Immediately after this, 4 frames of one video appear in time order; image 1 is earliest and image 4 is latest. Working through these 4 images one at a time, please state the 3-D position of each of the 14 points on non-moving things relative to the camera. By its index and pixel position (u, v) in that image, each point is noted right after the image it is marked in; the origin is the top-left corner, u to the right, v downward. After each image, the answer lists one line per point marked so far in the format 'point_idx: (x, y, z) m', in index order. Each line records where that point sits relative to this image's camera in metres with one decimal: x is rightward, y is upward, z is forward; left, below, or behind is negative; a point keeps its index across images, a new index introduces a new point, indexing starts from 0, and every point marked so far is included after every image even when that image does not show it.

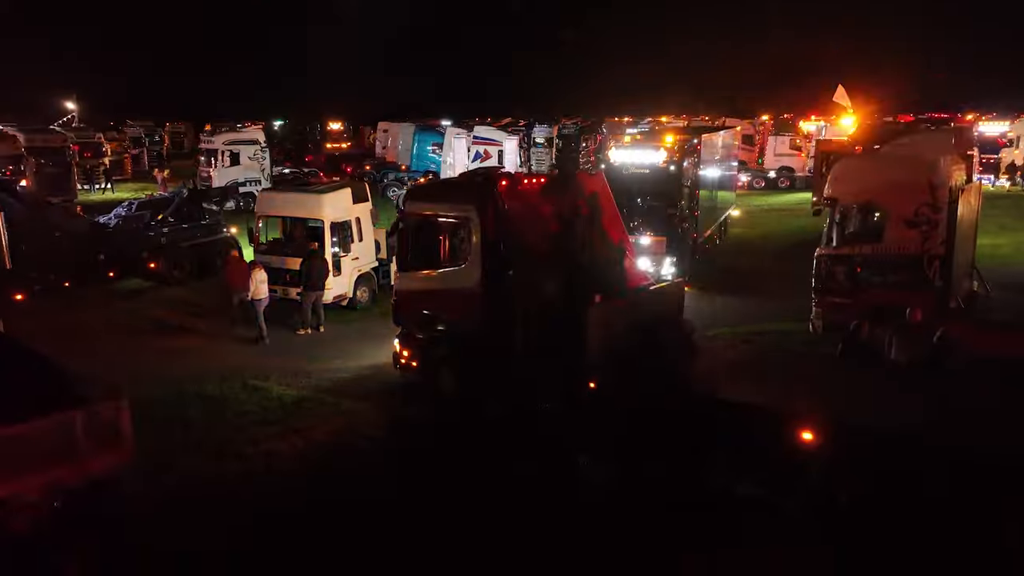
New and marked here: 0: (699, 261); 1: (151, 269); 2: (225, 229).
0: (+2.2, +0.3, +9.0) m
1: (-3.9, +0.2, +8.3) m
2: (-3.4, +0.7, +9.2) m
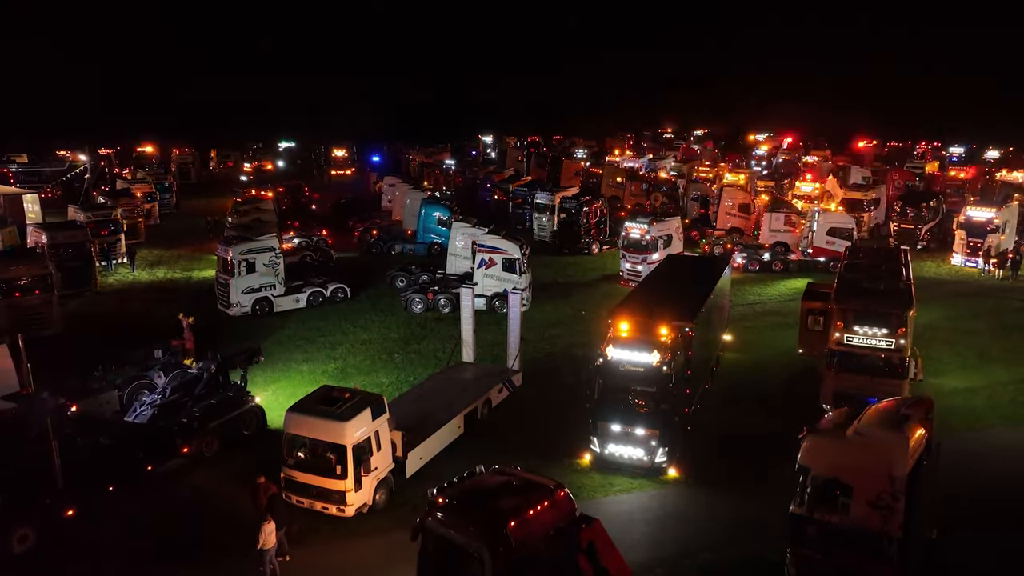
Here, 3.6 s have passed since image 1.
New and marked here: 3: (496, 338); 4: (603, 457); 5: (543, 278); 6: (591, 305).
0: (+2.3, -1.8, +9.7) m
1: (-3.8, -1.9, +9.0) m
2: (-3.4, -1.4, +9.9) m
3: (-0.3, -1.0, +14.3) m
4: (+1.1, -2.0, +9.1) m
5: (+0.8, +0.3, +19.2) m
6: (+1.7, -0.4, +16.5) m
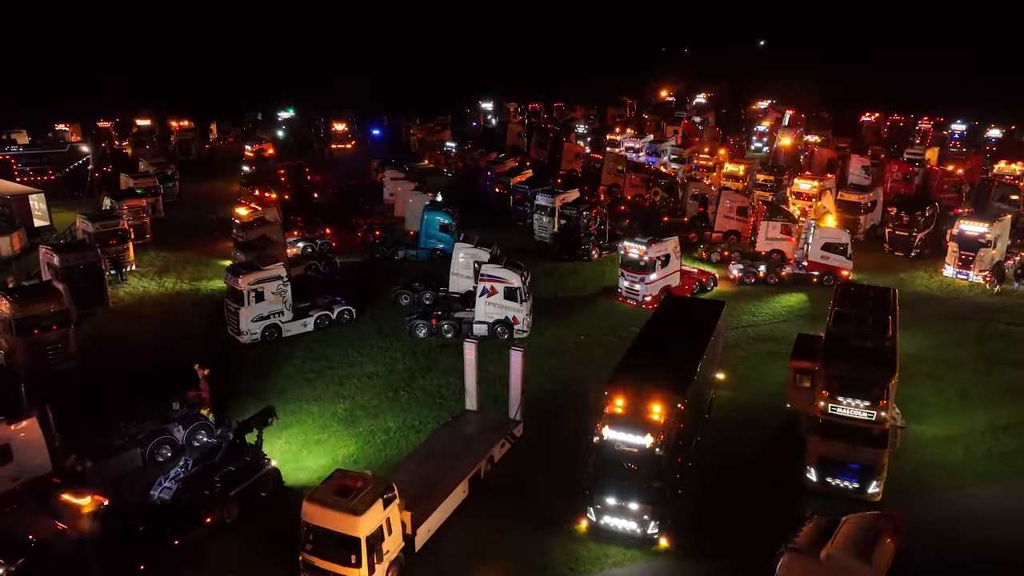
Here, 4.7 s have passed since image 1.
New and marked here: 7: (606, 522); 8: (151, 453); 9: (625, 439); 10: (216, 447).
0: (+2.3, -2.8, +10.4) m
1: (-3.8, -2.9, +9.6) m
2: (-3.4, -2.4, +10.5) m
3: (-0.3, -1.6, +14.8) m
4: (+1.1, -3.0, +9.7) m
5: (+0.8, -0.1, +19.6) m
6: (+1.7, -0.9, +17.0) m
7: (+1.2, -2.9, +9.7) m
8: (-5.3, -2.4, +11.2) m
9: (+1.4, -1.8, +9.5) m
10: (-4.0, -2.1, +10.5) m
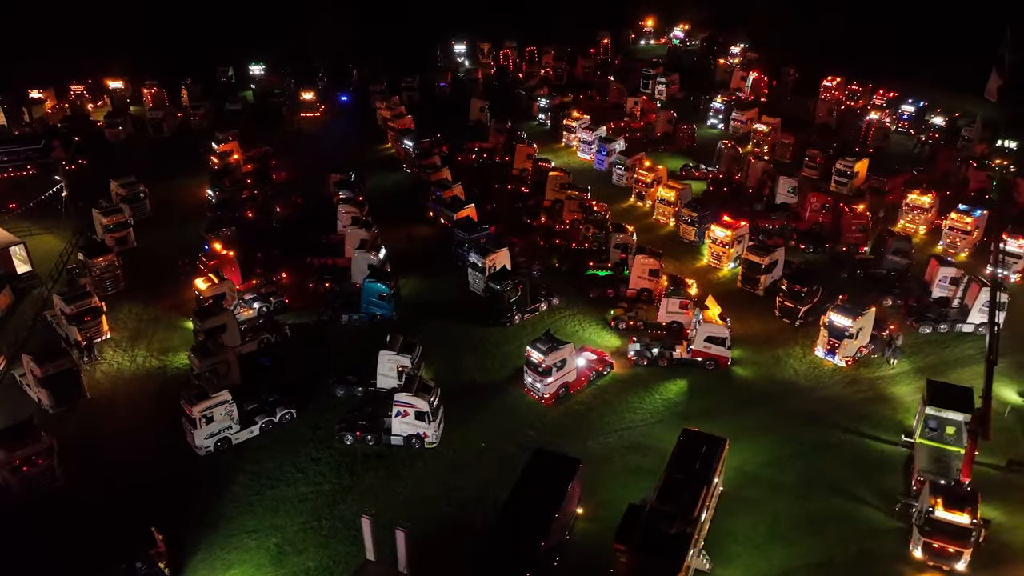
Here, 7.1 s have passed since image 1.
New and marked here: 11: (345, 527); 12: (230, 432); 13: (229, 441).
0: (0.0, -6.7, +13.9) m
1: (-6.0, -7.0, +13.3) m
2: (-5.6, -6.3, +14.1) m
3: (-2.5, -4.8, +18.2) m
4: (-1.1, -7.1, +13.4) m
5: (-1.4, -2.4, +22.6) m
6: (-0.5, -3.7, +20.2) m
7: (-1.1, -7.0, +13.3) m
8: (-7.5, -6.2, +14.8) m
9: (-0.8, -5.9, +13.0) m
10: (-6.3, -6.0, +13.9) m
11: (-3.7, -5.3, +17.2) m
12: (-7.1, -3.6, +19.3) m
13: (-7.2, -3.9, +19.4) m
